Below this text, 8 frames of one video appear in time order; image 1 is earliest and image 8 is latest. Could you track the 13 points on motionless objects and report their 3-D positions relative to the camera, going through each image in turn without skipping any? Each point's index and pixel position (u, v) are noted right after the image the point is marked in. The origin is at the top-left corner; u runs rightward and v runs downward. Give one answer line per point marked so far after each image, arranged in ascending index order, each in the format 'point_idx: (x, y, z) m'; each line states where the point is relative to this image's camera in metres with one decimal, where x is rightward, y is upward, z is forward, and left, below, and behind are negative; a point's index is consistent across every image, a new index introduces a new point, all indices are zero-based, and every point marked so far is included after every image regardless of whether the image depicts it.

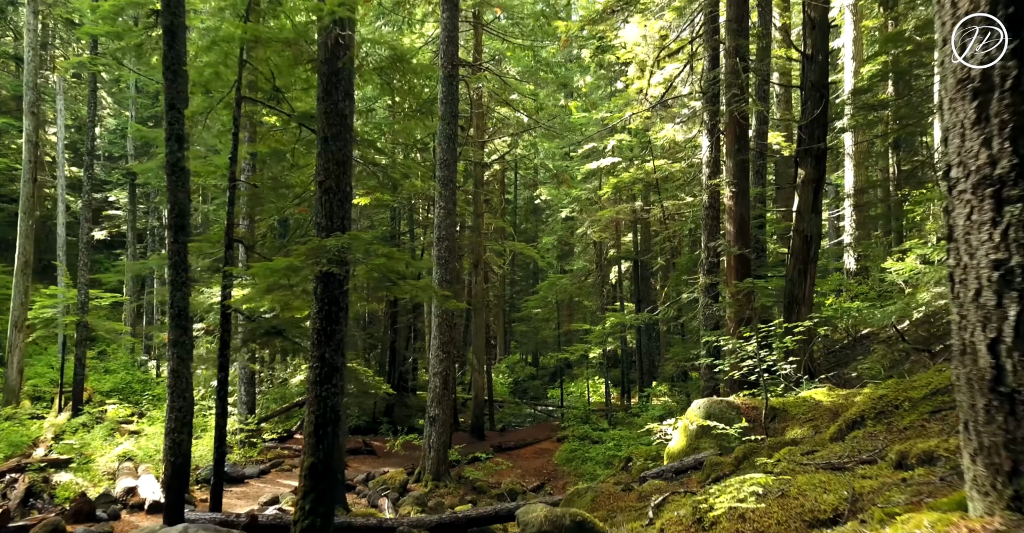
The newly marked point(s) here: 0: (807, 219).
0: (+4.8, +0.8, +13.6) m
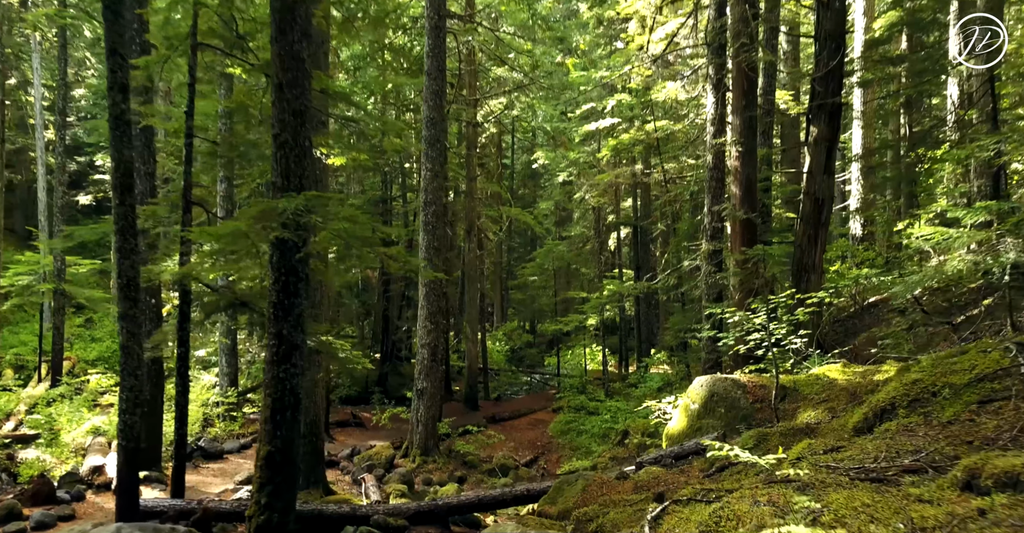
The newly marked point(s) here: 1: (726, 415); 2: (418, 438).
0: (+4.6, +1.3, +12.6) m
1: (+2.4, -1.7, +9.3) m
2: (-1.9, -3.4, +16.3) m
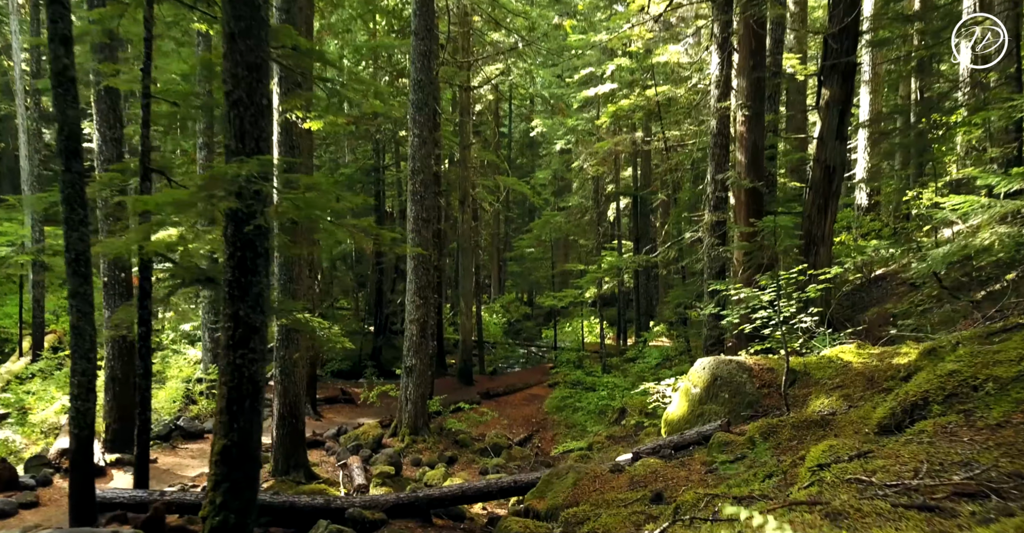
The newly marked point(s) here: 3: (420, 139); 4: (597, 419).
0: (+4.5, +1.7, +11.8) m
1: (+2.3, -1.4, +8.6) m
2: (-2.0, -2.9, +15.7) m
3: (-1.7, +2.3, +15.2) m
4: (+1.7, -3.1, +16.8) m
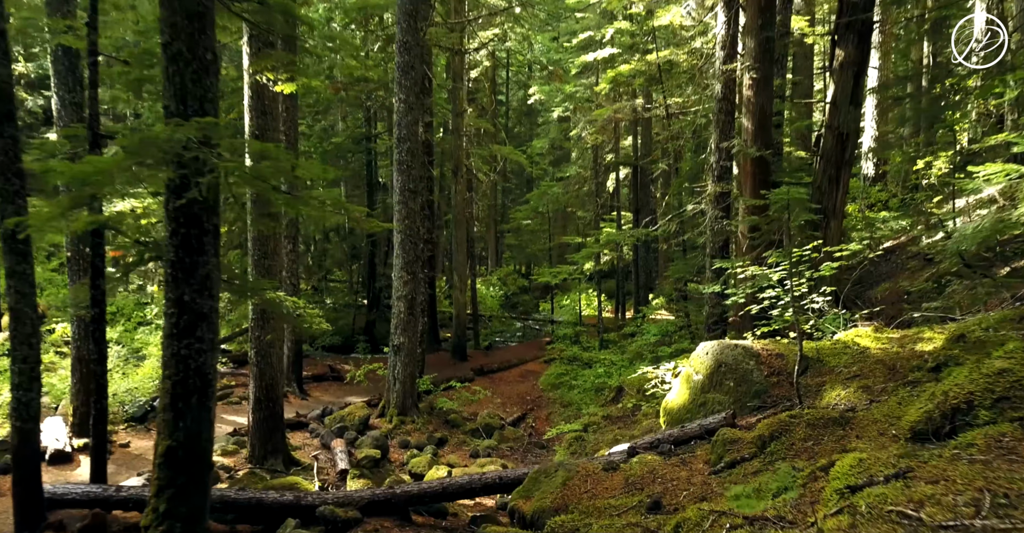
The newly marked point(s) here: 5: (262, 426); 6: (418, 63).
0: (+4.4, +2.1, +11.0) m
1: (+2.1, -1.2, +7.9) m
2: (-2.1, -2.4, +15.1) m
3: (-1.8, +2.8, +14.3) m
4: (+1.6, -2.6, +16.2) m
5: (-3.4, -2.2, +11.3) m
6: (-1.6, +3.5, +14.3) m
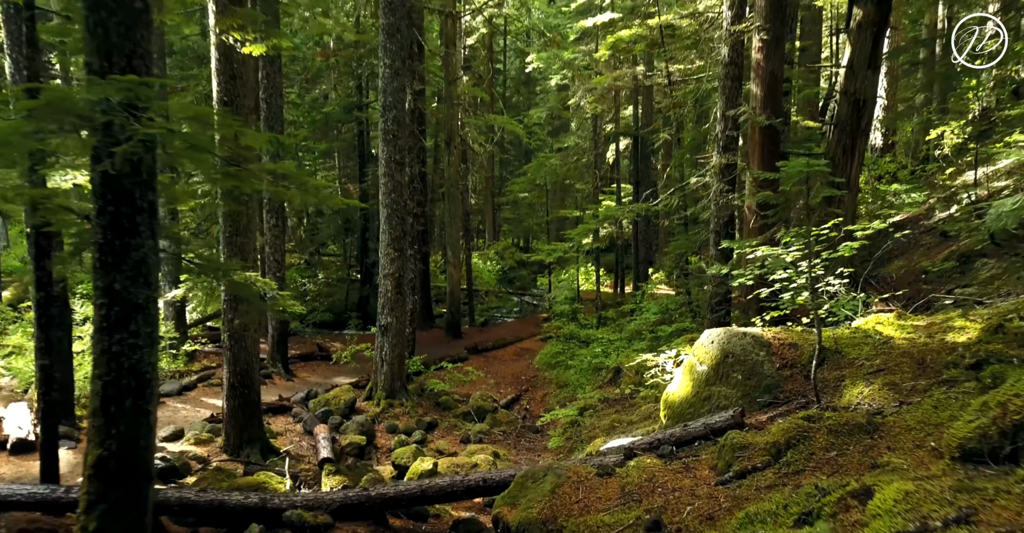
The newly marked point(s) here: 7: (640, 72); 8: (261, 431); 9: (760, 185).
0: (+4.2, +2.3, +10.2) m
1: (+2.0, -1.0, +7.2) m
2: (-2.2, -2.0, +14.4) m
3: (-1.9, +3.2, +13.5) m
4: (+1.5, -2.1, +15.5) m
5: (-3.5, -1.9, +10.6) m
6: (-1.7, +3.9, +13.5) m
7: (+2.8, +4.2, +17.9) m
8: (-3.3, -2.1, +10.8) m
9: (+3.3, +1.1, +11.0) m
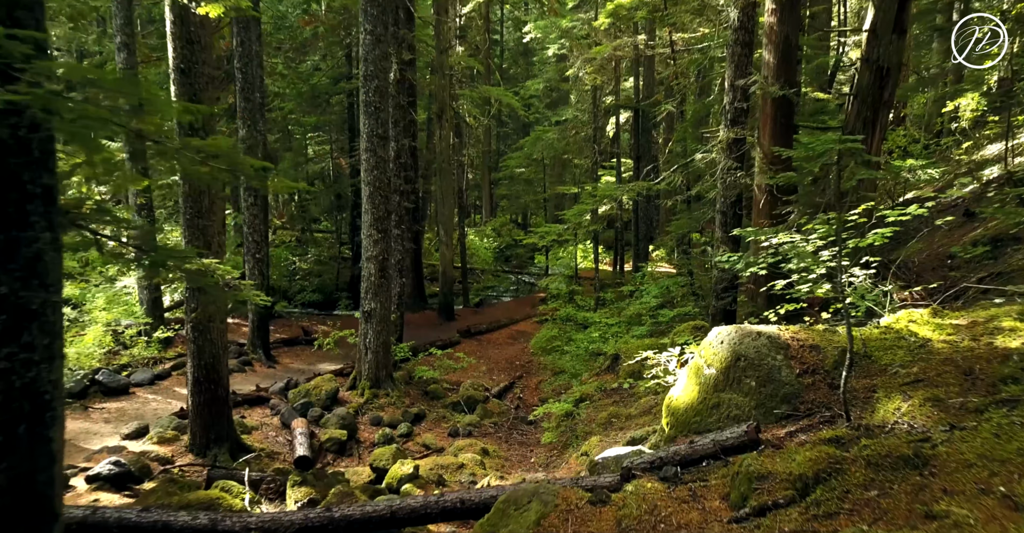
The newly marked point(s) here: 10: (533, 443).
0: (+4.1, +2.5, +9.2) m
1: (+1.9, -0.9, +6.3) m
2: (-2.4, -1.7, +13.6) m
3: (-2.1, +3.5, +12.5) m
4: (+1.3, -1.8, +14.7) m
5: (-3.6, -1.7, +9.8) m
6: (-1.9, +4.2, +12.5) m
7: (+2.6, +4.6, +16.9) m
8: (-3.4, -2.0, +10.0) m
9: (+3.1, +1.3, +10.1) m
10: (+0.3, -2.6, +12.0) m
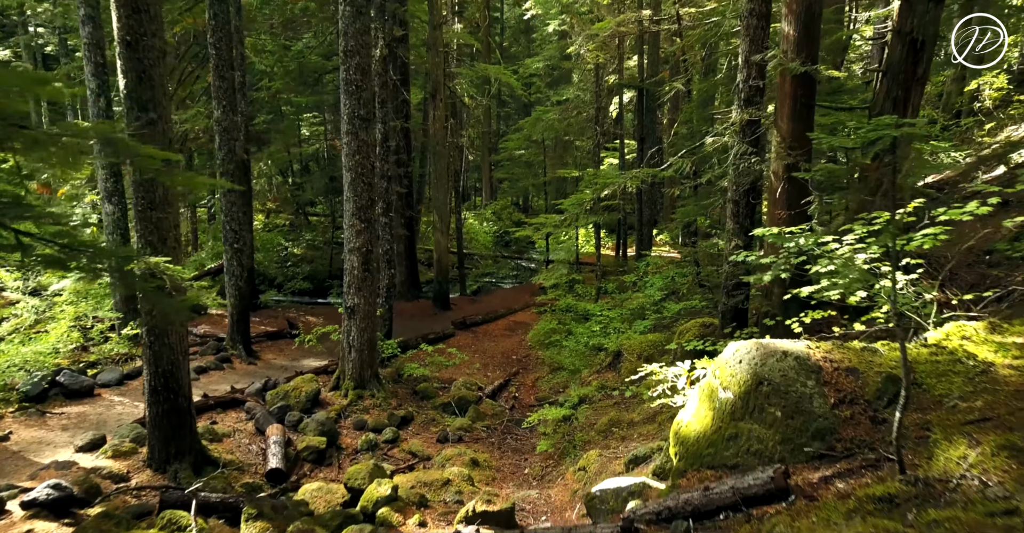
0: (+4.0, +2.5, +8.2) m
1: (+1.8, -1.0, +5.4) m
2: (-2.5, -1.5, +12.7) m
3: (-2.2, +3.6, +11.5) m
4: (+1.3, -1.6, +13.8) m
5: (-3.7, -1.7, +8.9) m
6: (-2.0, +4.3, +11.4) m
7: (+2.6, +4.8, +15.9) m
8: (-3.5, -1.9, +9.1) m
9: (+3.0, +1.3, +9.1) m
10: (+0.2, -2.5, +11.1) m
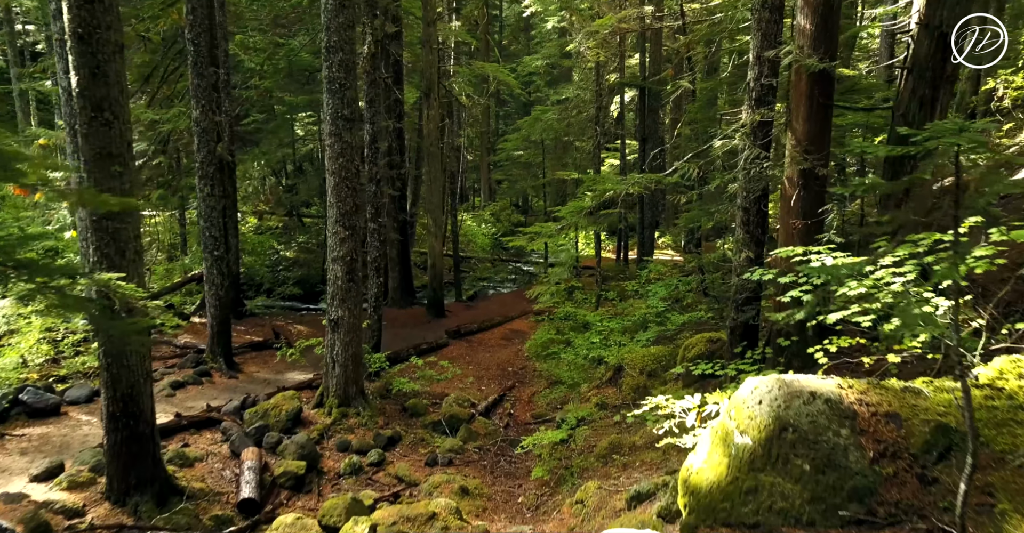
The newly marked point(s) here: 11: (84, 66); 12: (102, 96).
0: (+3.9, +2.4, +7.5) m
1: (+1.7, -1.1, +4.6) m
2: (-2.5, -1.7, +11.9) m
3: (-2.2, +3.4, +10.8) m
4: (+1.2, -1.8, +13.1) m
5: (-3.8, -1.8, +8.1) m
6: (-2.0, +4.1, +10.7) m
7: (+2.5, +4.7, +15.1) m
8: (-3.6, -2.1, +8.4) m
9: (+3.0, +1.2, +8.3) m
10: (+0.1, -2.6, +10.4) m
11: (-3.9, +1.8, +7.5) m
12: (-3.8, +1.6, +7.6) m
